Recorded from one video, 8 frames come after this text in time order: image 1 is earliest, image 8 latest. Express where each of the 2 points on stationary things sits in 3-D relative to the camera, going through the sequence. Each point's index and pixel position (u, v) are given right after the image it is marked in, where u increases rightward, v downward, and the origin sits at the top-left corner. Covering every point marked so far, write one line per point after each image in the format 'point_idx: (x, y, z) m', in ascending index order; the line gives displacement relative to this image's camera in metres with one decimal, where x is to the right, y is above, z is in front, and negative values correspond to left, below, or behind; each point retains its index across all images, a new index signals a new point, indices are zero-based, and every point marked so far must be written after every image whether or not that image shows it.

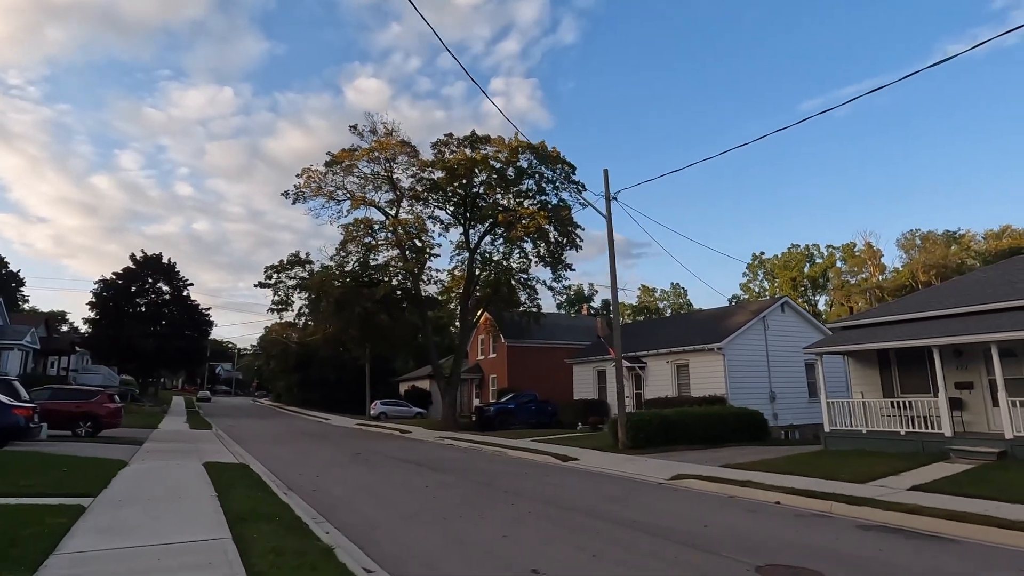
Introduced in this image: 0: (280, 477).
0: (-5.9, -4.9, +15.1) m
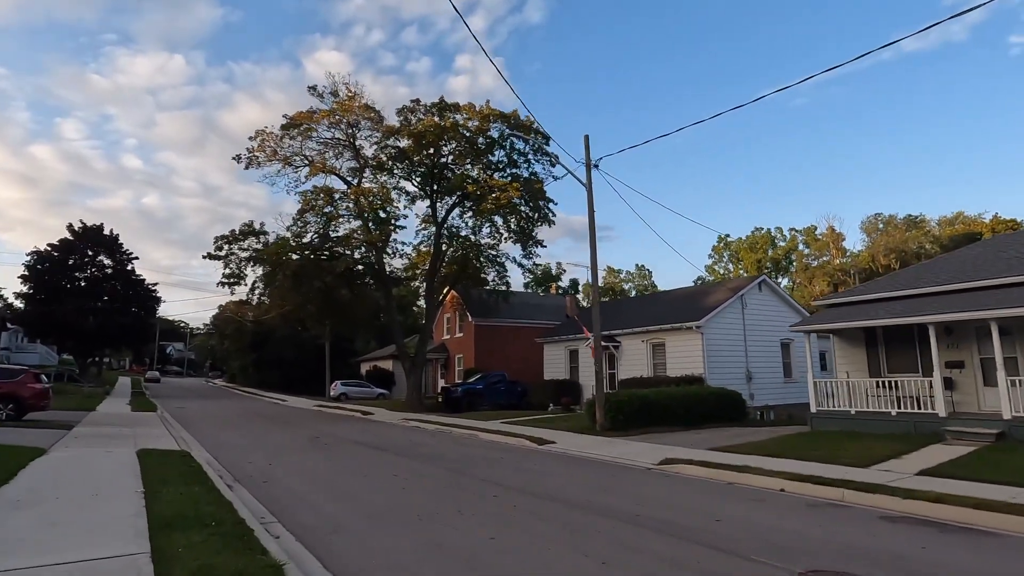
0: (-6.4, -4.0, +13.3) m
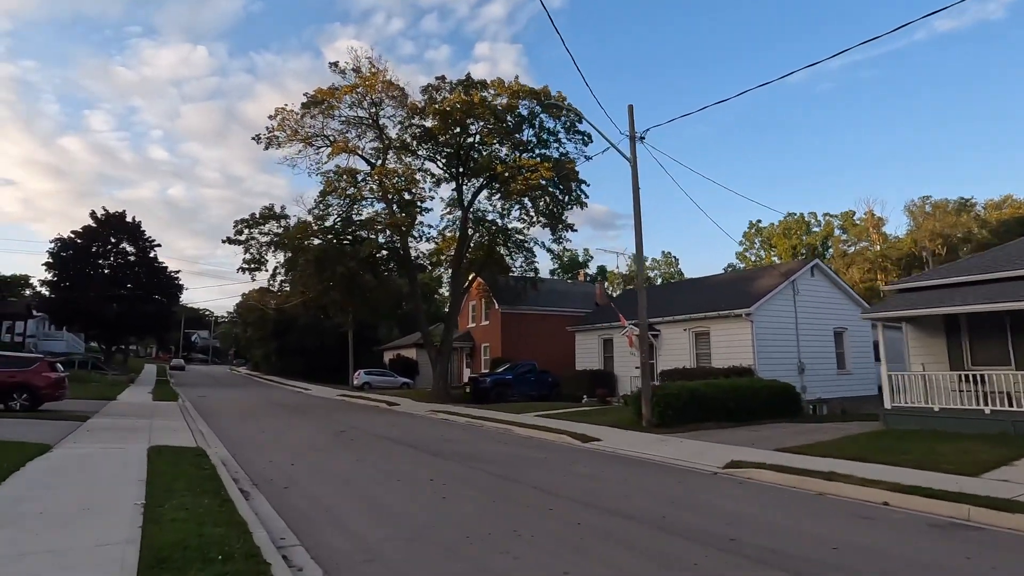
0: (-5.4, -3.7, +12.0) m
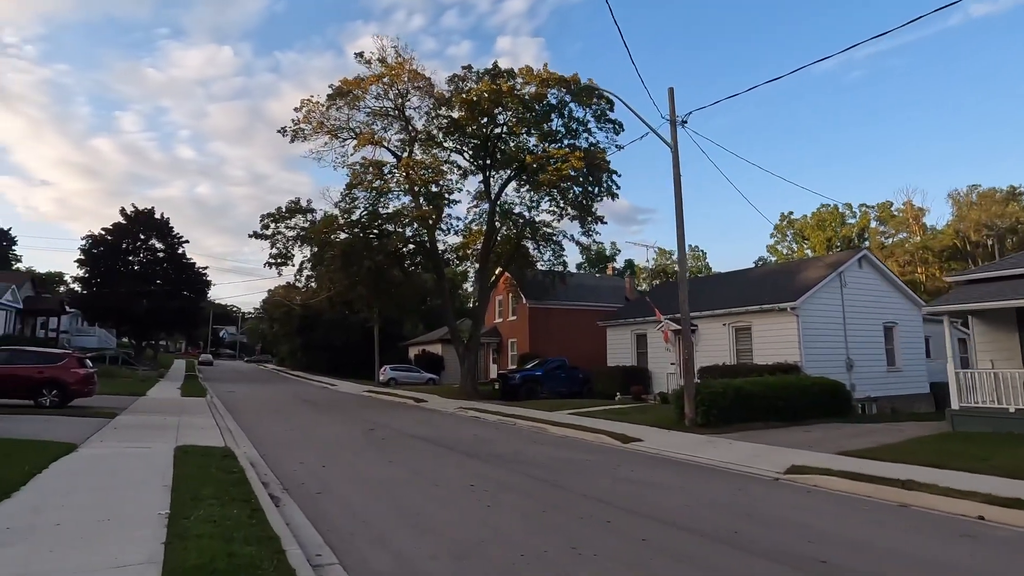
0: (-4.6, -3.5, +11.4) m
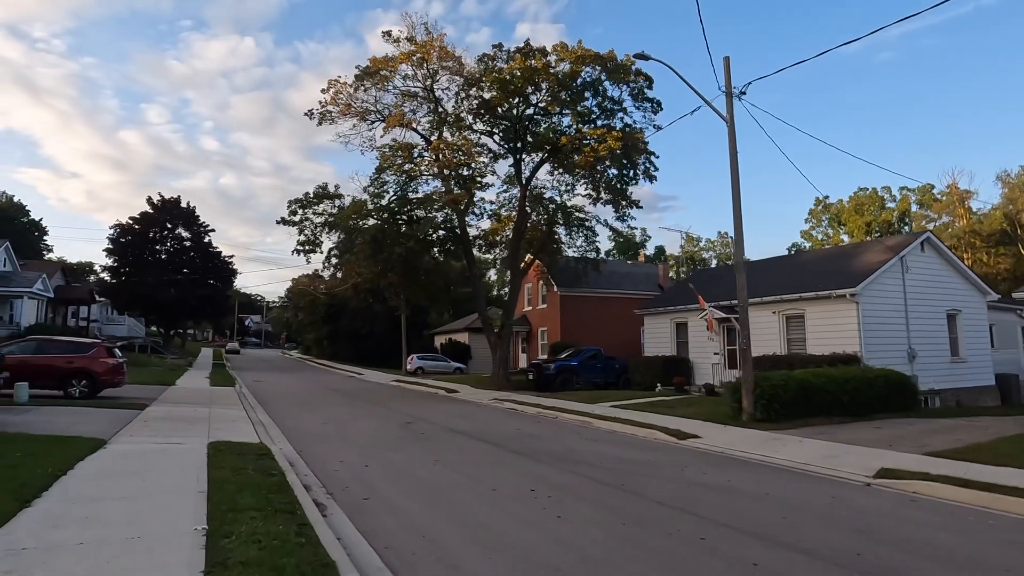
0: (-3.5, -3.2, +10.6) m
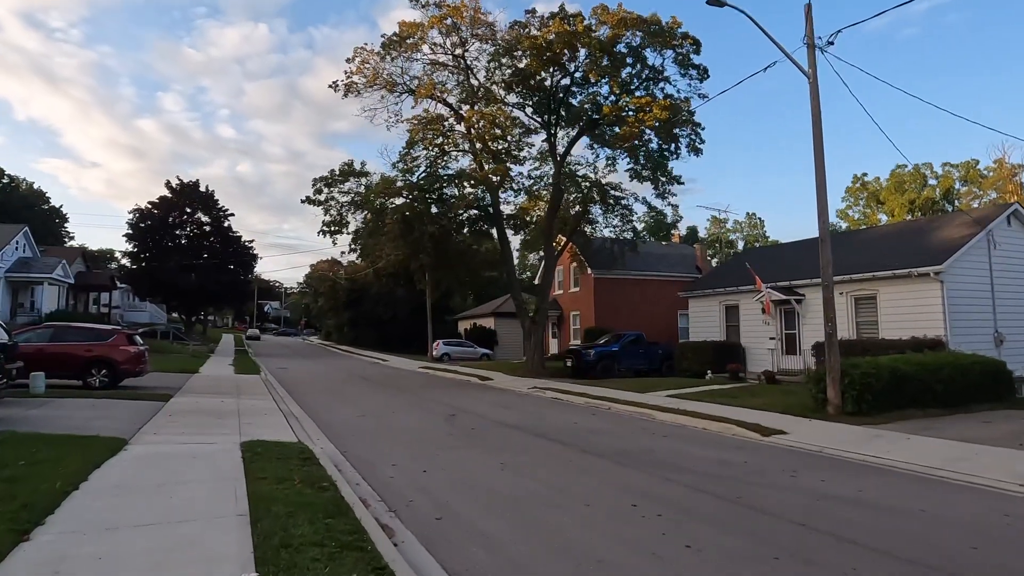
0: (-2.2, -2.9, +9.1) m
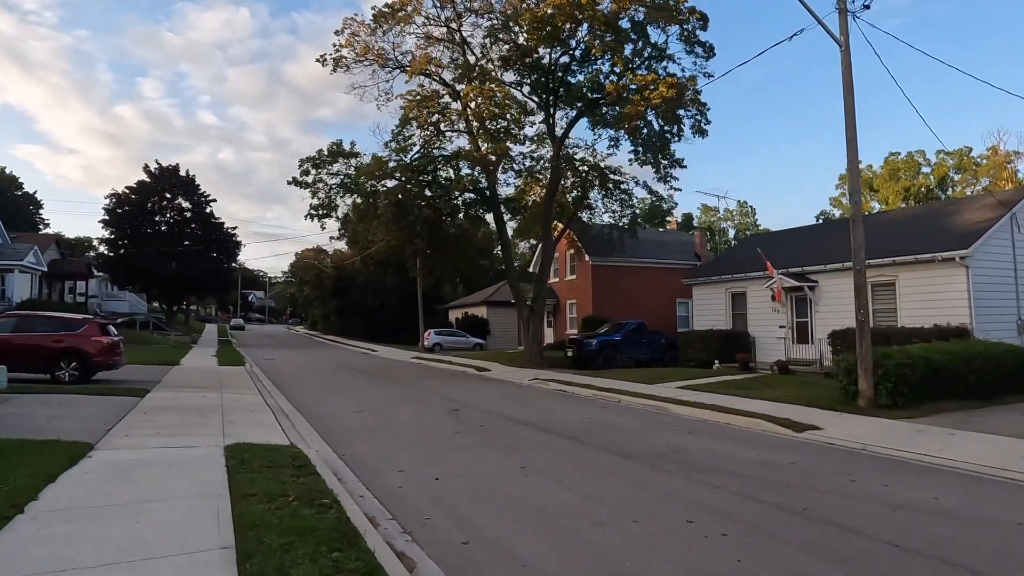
0: (-1.8, -2.6, +7.9) m
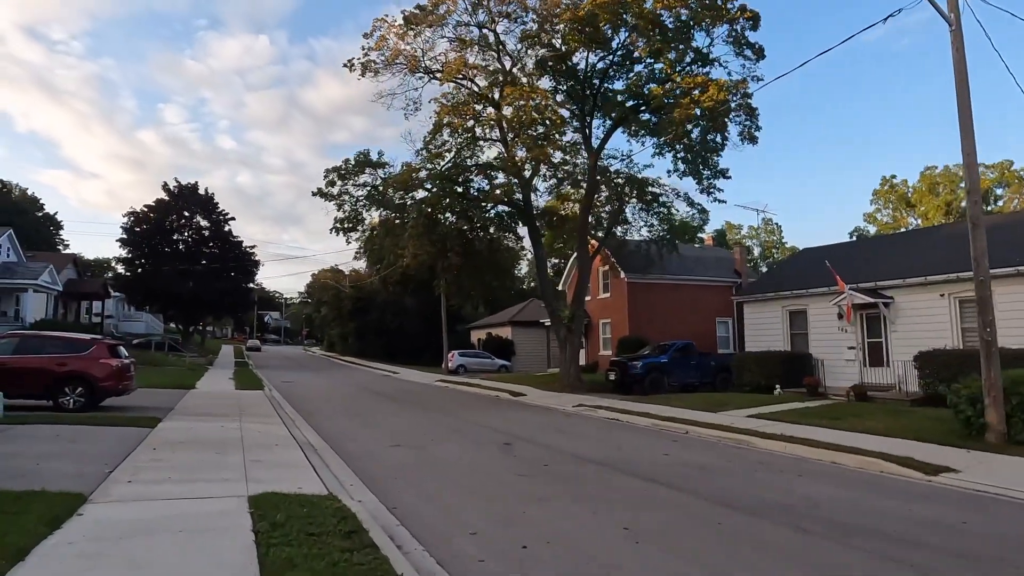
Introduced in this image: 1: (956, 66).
0: (-0.7, -2.7, +6.0) m
1: (+9.2, +4.6, +12.1) m
